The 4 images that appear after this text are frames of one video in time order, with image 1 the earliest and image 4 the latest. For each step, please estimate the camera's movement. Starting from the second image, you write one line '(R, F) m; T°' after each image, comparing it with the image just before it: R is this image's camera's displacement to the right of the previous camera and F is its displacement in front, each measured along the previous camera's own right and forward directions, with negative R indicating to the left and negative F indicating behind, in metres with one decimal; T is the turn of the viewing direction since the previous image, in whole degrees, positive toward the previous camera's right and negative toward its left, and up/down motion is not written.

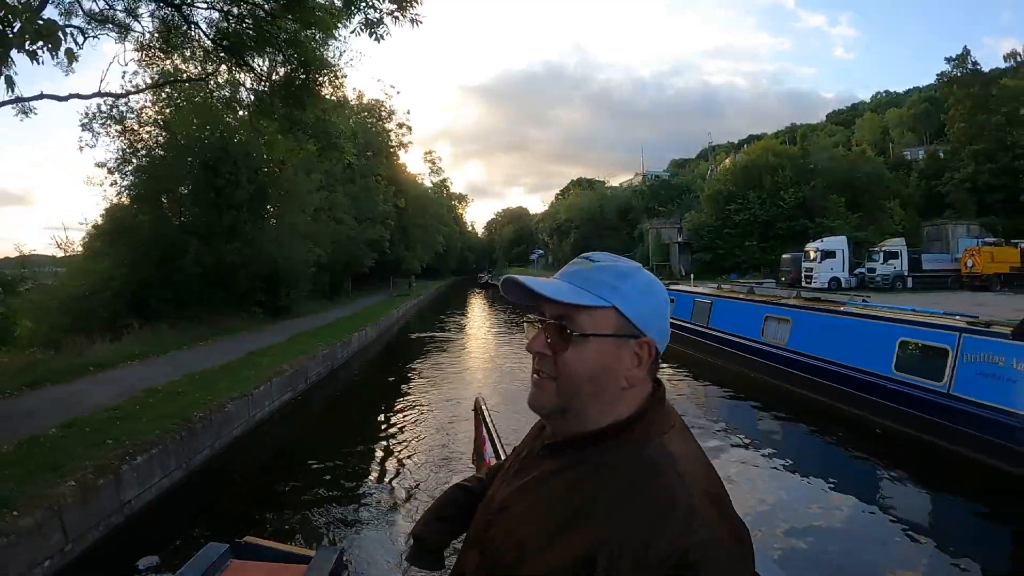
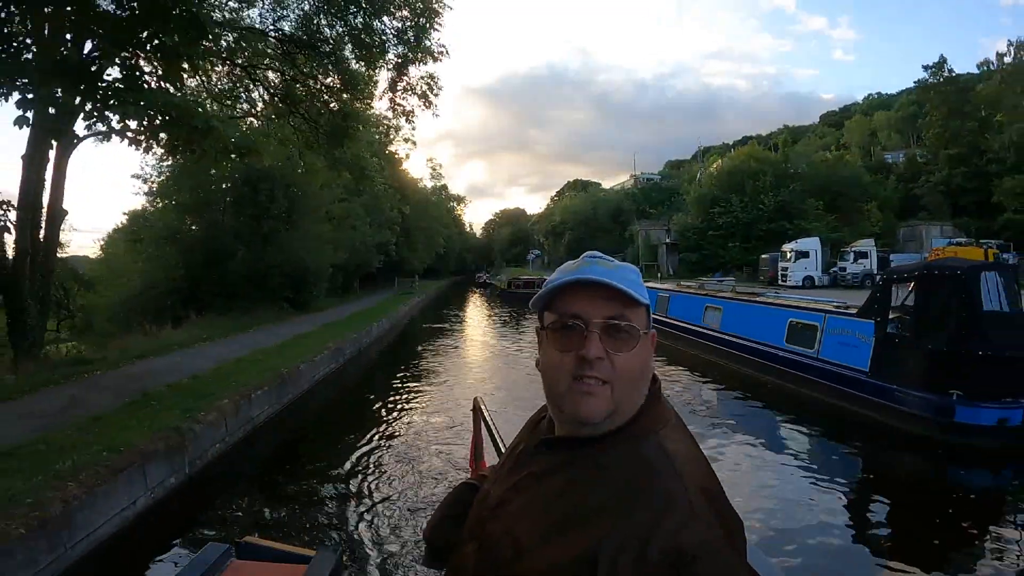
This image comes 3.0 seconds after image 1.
(+0.1, -2.0) m; 0°
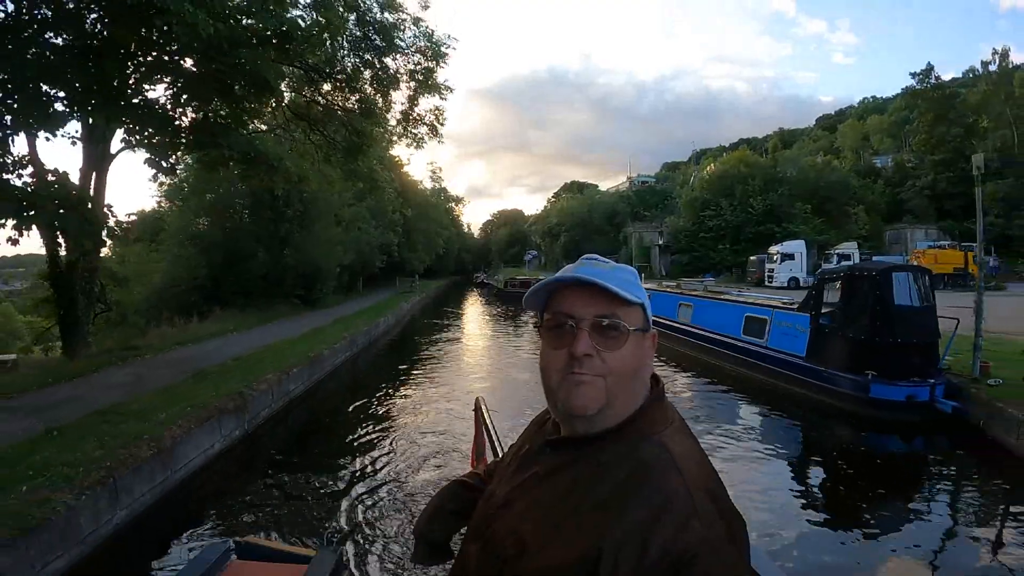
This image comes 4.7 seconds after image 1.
(+0.1, -1.2) m; 0°
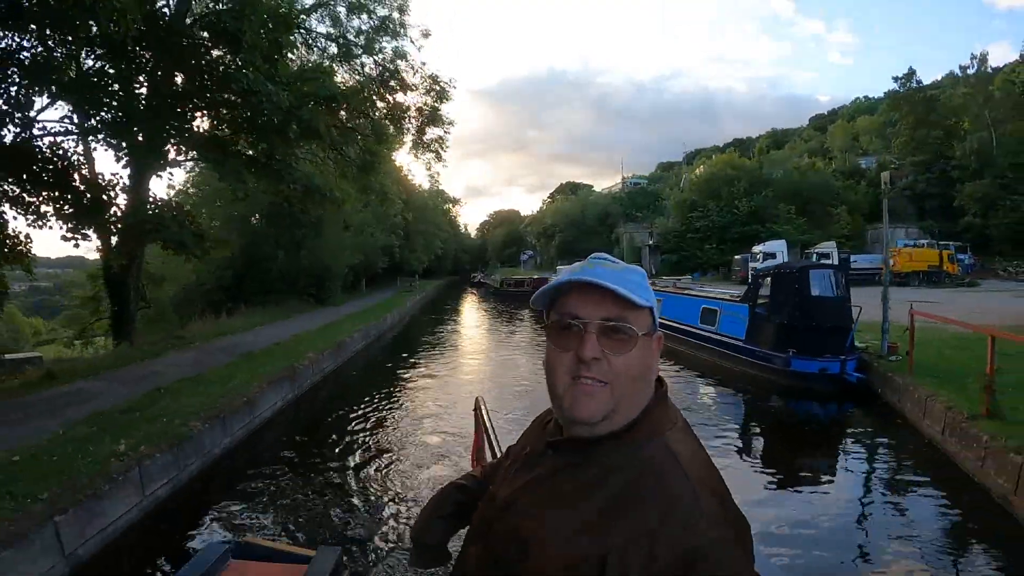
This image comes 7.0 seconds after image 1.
(+0.1, -1.5) m; 0°
